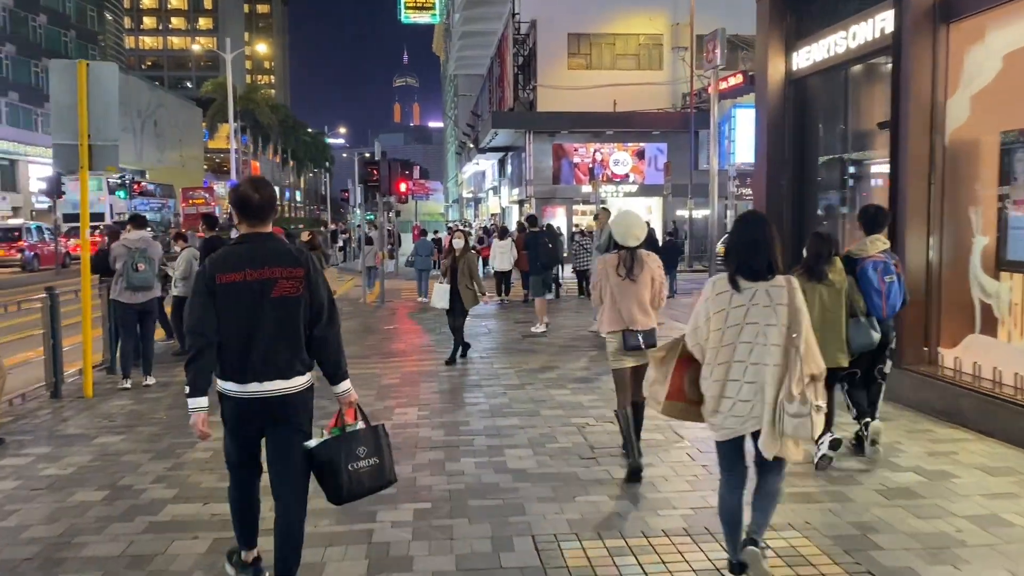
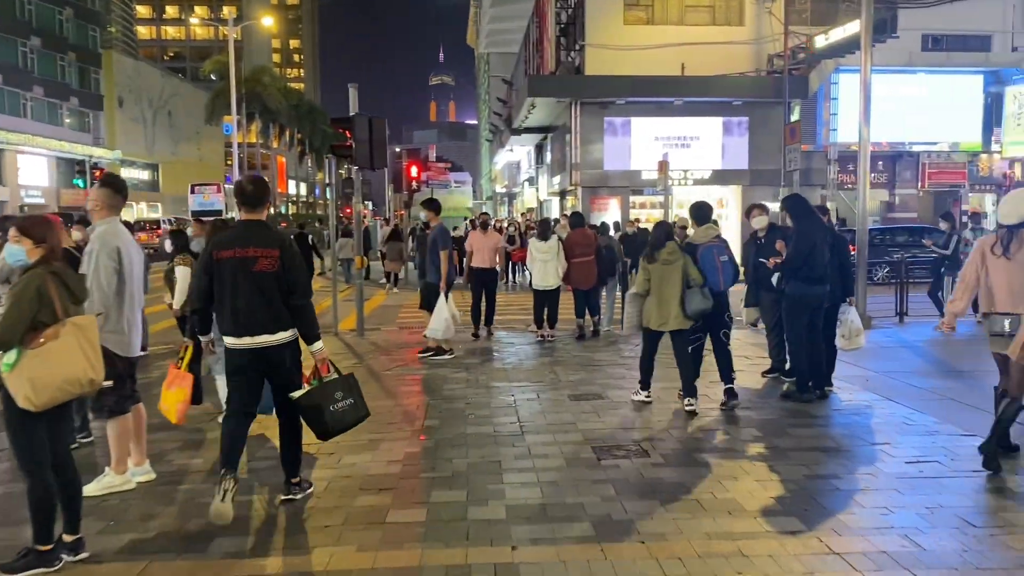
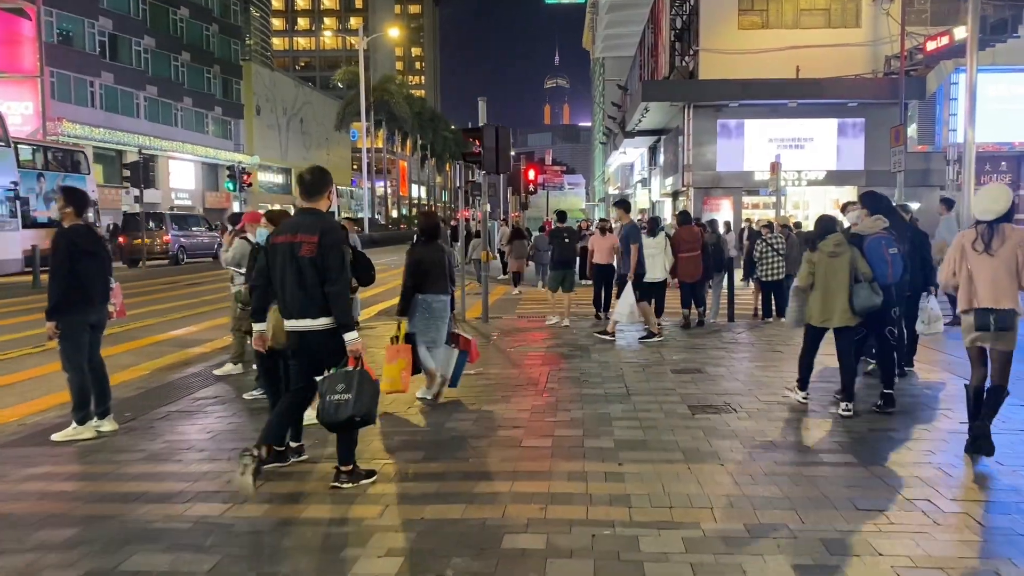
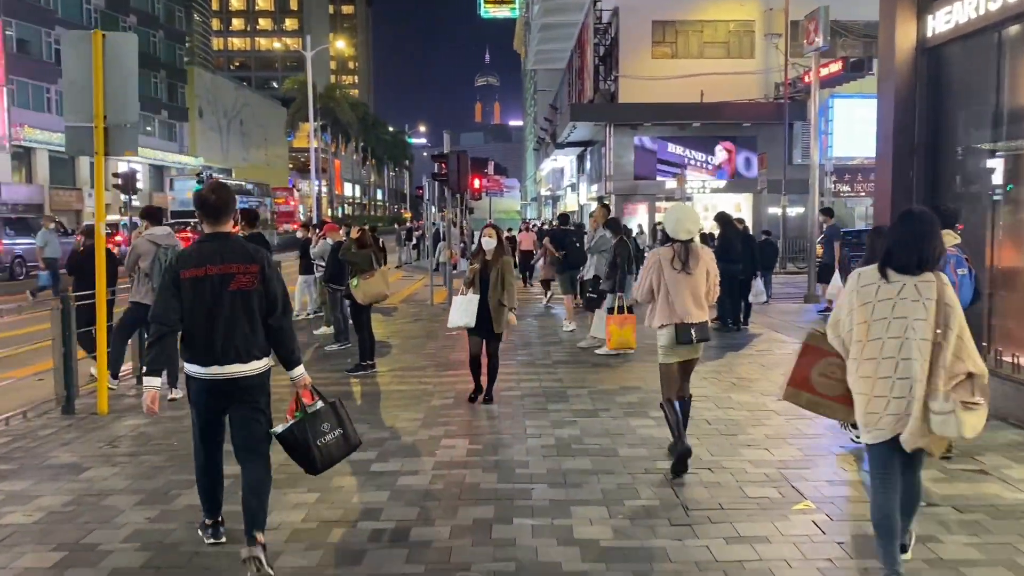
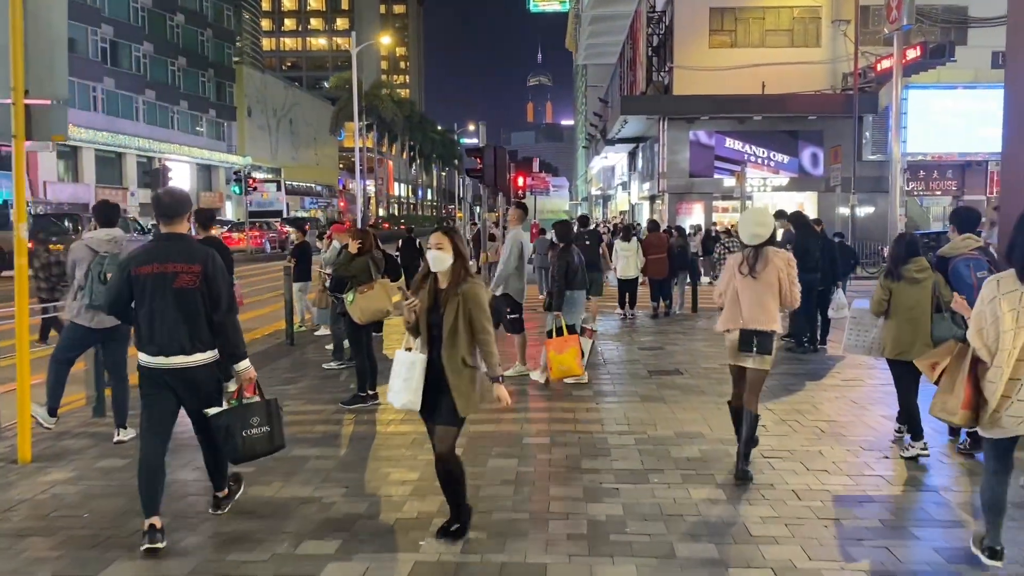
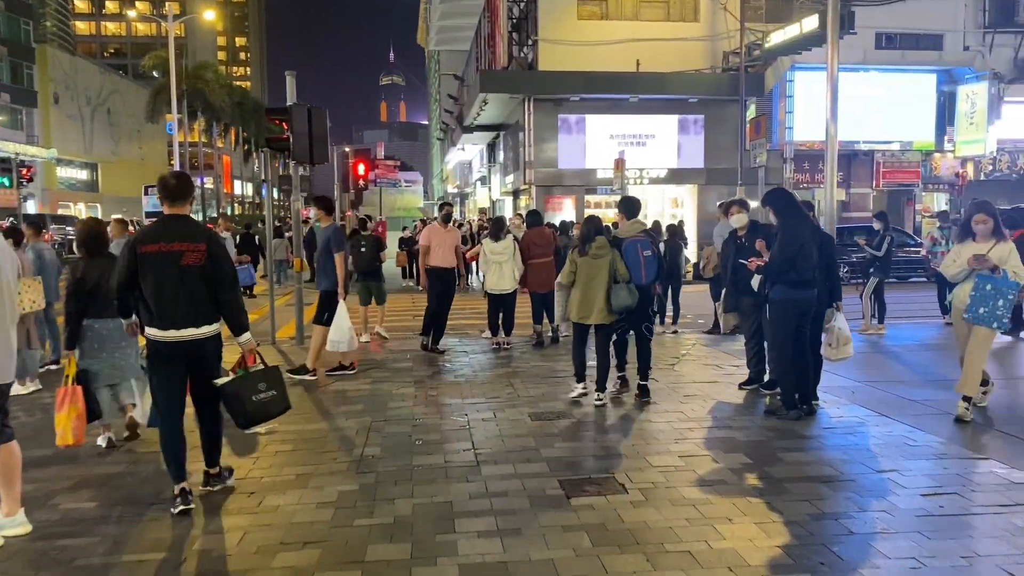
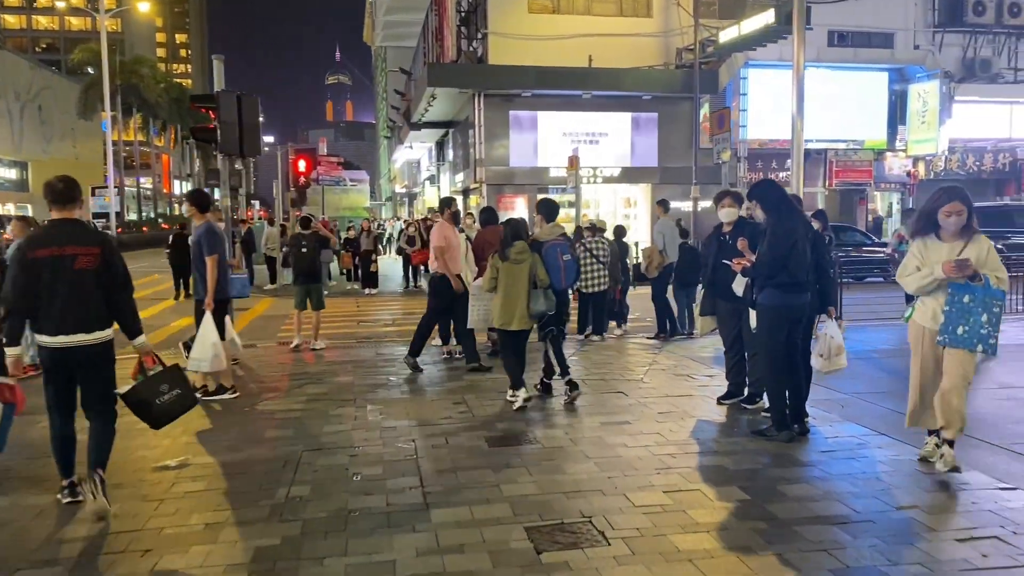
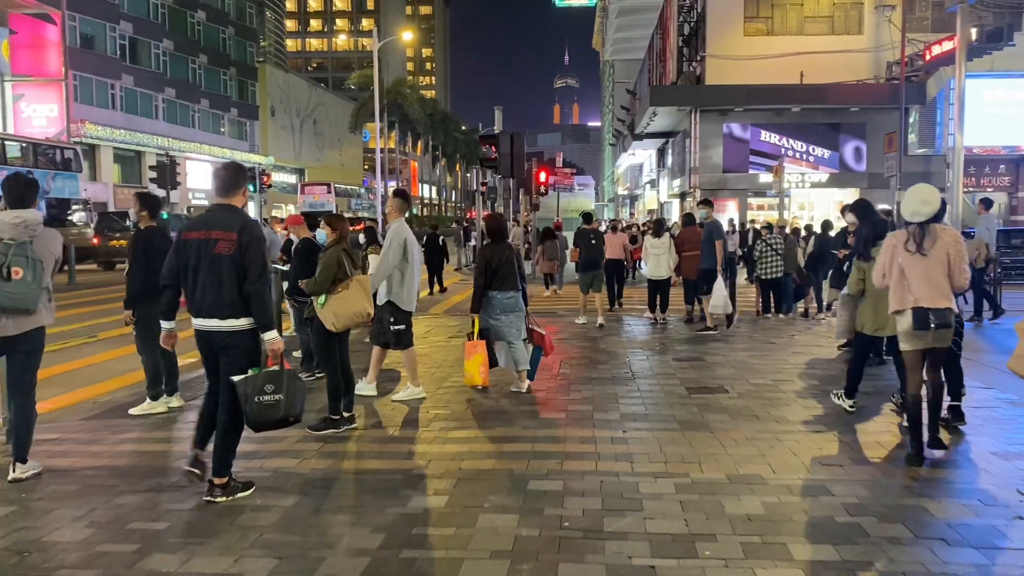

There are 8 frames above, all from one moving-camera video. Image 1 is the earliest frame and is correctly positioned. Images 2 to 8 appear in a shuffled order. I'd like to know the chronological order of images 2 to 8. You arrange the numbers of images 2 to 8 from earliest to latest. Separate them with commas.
4, 5, 8, 3, 2, 6, 7
